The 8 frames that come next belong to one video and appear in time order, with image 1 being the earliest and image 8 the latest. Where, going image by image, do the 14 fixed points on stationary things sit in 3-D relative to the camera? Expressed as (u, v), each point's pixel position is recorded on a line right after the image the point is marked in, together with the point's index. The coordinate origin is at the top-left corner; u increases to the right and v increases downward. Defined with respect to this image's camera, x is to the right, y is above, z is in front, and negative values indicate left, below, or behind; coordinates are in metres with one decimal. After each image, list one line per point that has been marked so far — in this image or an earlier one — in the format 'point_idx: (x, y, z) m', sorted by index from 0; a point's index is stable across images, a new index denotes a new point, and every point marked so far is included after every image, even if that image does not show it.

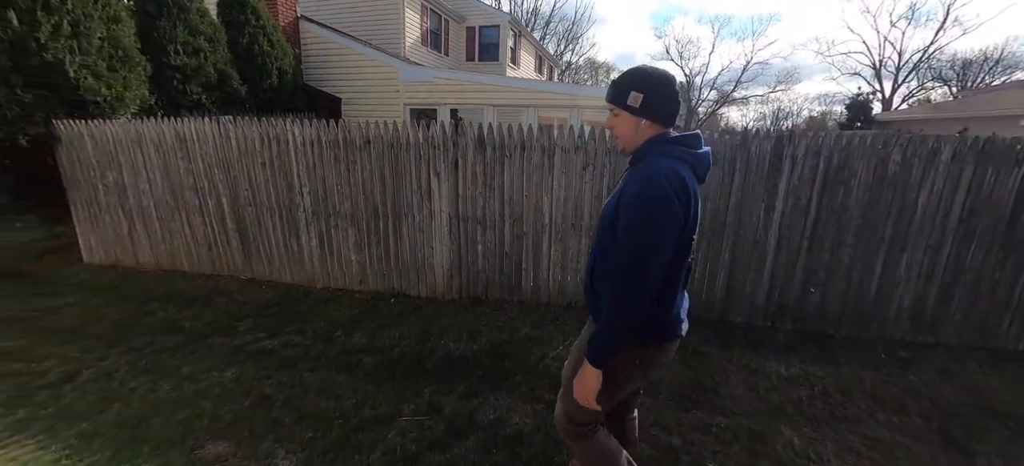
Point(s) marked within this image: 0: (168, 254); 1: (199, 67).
0: (-4.0, -0.2, +4.8) m
1: (-4.8, +2.5, +6.2) m
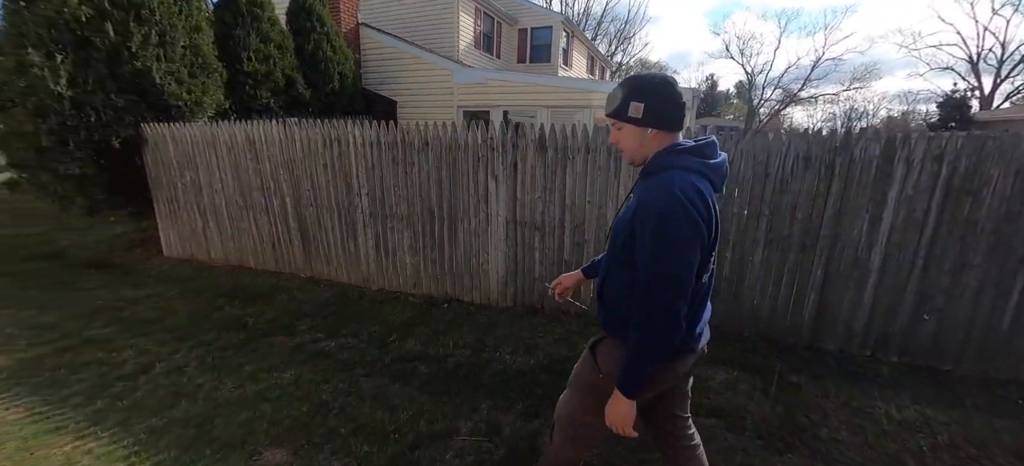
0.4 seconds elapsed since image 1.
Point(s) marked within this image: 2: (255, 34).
0: (-3.4, -0.2, +5.0) m
1: (-3.9, +2.6, +6.5) m
2: (-4.1, +3.1, +6.4) m
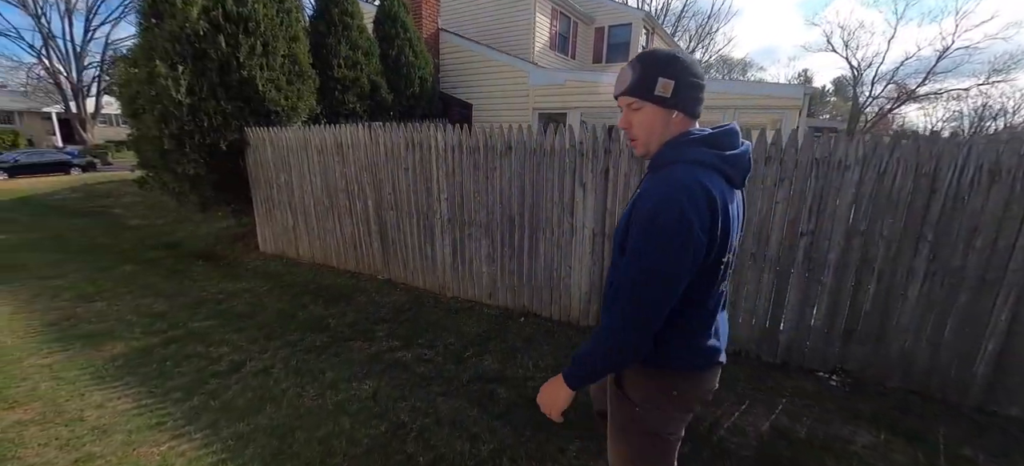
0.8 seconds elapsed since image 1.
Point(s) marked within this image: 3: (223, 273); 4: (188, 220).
0: (-2.4, -0.2, +5.2) m
1: (-2.6, +2.6, +6.8) m
2: (-2.8, +3.1, +6.7) m
3: (-3.5, -0.5, +4.9) m
4: (-6.1, +0.2, +7.6) m
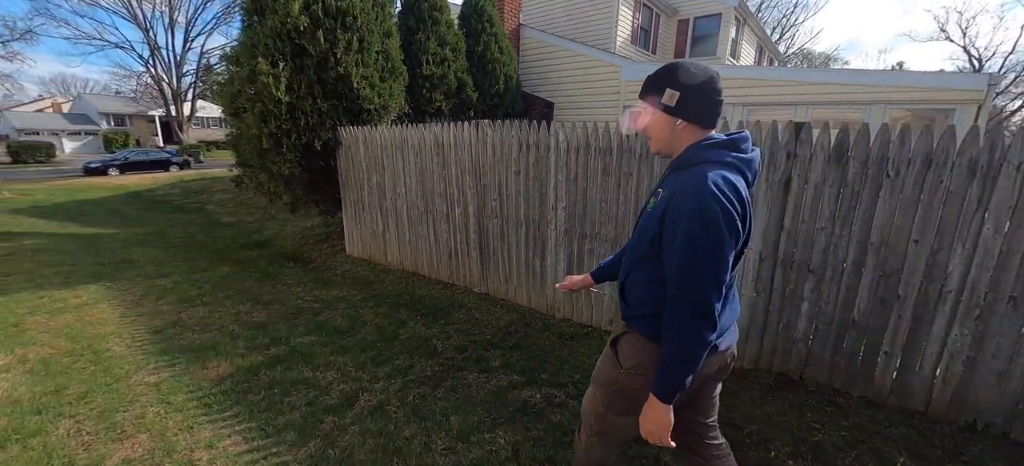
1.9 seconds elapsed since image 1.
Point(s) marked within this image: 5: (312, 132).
0: (-1.2, -0.3, +4.8) m
1: (-1.1, +2.5, +6.5) m
2: (-1.2, +3.1, +6.4) m
3: (-2.3, -0.5, +4.7) m
4: (-4.5, +0.3, +7.7) m
5: (-2.4, +1.2, +4.9) m
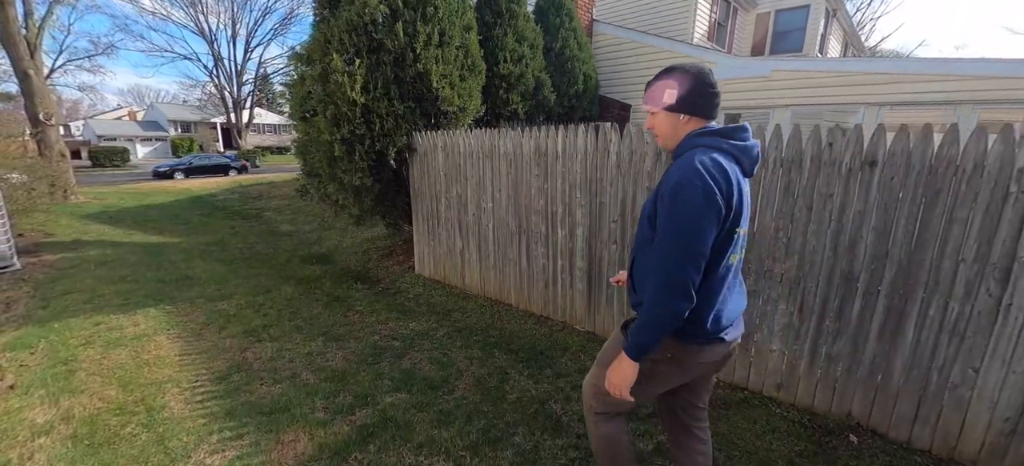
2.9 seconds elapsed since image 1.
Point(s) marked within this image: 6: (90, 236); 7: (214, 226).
0: (-0.2, -0.5, +4.2) m
1: (+0.1, +2.3, +5.8) m
2: (0.0, +2.8, +5.7) m
3: (-1.3, -0.7, +4.1) m
4: (-3.2, +0.1, +7.3) m
5: (-1.3, +1.0, +4.3) m
6: (-6.2, 0.0, +6.0) m
7: (-5.6, +0.1, +7.6) m
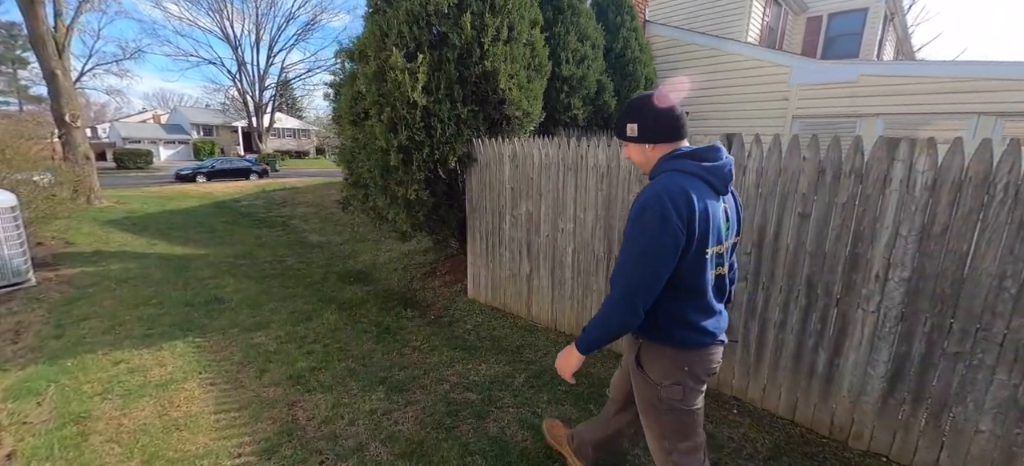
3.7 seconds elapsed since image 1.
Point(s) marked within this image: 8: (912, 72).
0: (+0.5, -0.7, +3.6) m
1: (+0.9, +2.0, +5.3) m
2: (+0.8, +2.6, +5.2) m
3: (-0.6, -0.9, +3.5) m
4: (-2.4, -0.2, +6.8) m
5: (-0.6, +0.8, +3.8) m
6: (-5.5, -0.2, +5.6) m
7: (-4.8, -0.1, +7.2) m
8: (+5.3, +2.1, +5.4) m
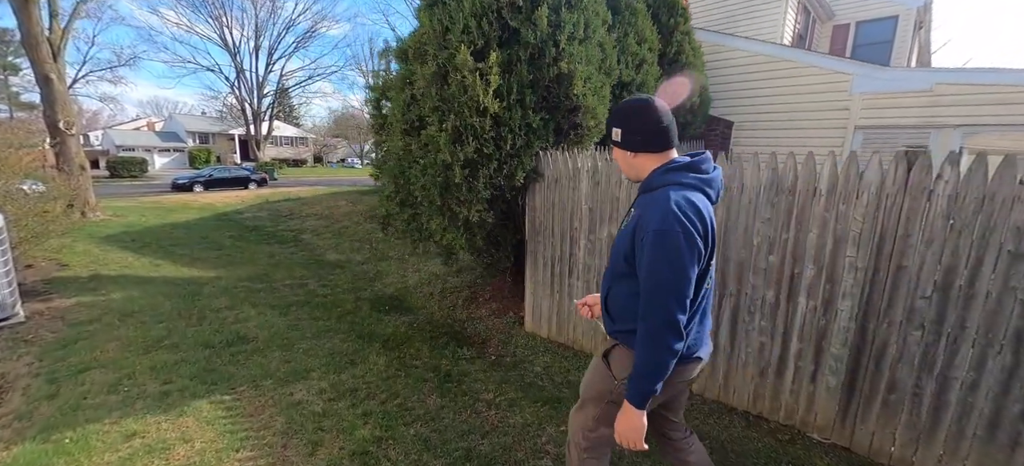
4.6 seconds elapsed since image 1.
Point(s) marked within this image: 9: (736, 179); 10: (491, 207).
0: (+1.1, -0.9, +3.0) m
1: (+1.5, +1.8, +4.8) m
2: (+1.4, +2.3, +4.7) m
3: (0.0, -1.1, +3.0) m
4: (-1.8, -0.4, +6.2) m
5: (0.0, +0.6, +3.3) m
6: (-4.9, -0.4, +5.0) m
7: (-4.2, -0.3, +6.6) m
8: (+5.9, +1.9, +5.0) m
9: (+1.4, +0.3, +2.6) m
10: (-0.2, +0.2, +3.3) m
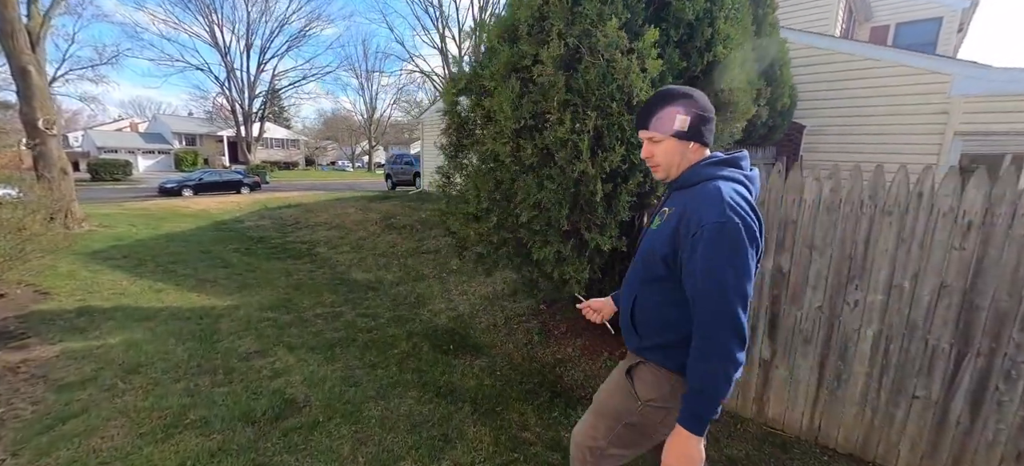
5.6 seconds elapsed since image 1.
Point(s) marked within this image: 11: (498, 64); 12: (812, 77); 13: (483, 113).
0: (+2.0, -1.1, +2.3) m
1: (+2.3, +1.6, +4.1) m
2: (+2.2, +2.1, +4.0) m
3: (+0.9, -1.3, +2.2) m
4: (-1.1, -0.7, +5.4) m
5: (+0.8, +0.4, +2.5) m
6: (-4.1, -0.6, +4.1) m
7: (-3.5, -0.6, +5.7) m
8: (+6.7, +1.6, +4.4) m
9: (+2.3, +0.2, +1.9) m
10: (+0.7, 0.0, +2.6) m
11: (-0.1, +1.1, +2.6) m
12: (+4.6, +2.5, +6.4) m
13: (-0.3, +0.8, +2.7) m
